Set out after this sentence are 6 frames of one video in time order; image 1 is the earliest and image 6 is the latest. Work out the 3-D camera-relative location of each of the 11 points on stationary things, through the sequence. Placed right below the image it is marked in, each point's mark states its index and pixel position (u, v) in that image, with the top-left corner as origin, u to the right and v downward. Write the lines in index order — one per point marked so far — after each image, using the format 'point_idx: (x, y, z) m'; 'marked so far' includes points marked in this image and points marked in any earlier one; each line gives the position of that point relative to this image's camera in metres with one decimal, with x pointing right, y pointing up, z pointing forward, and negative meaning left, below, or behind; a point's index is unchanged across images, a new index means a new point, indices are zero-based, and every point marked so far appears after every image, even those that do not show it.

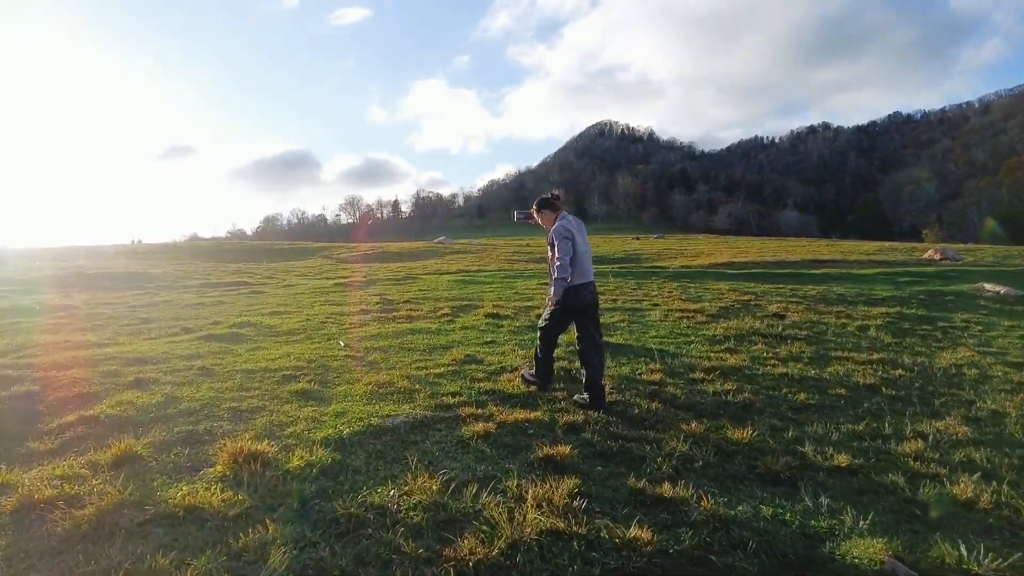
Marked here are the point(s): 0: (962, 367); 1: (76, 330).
0: (+8.0, -1.4, +11.7) m
1: (-10.7, -1.0, +16.3) m
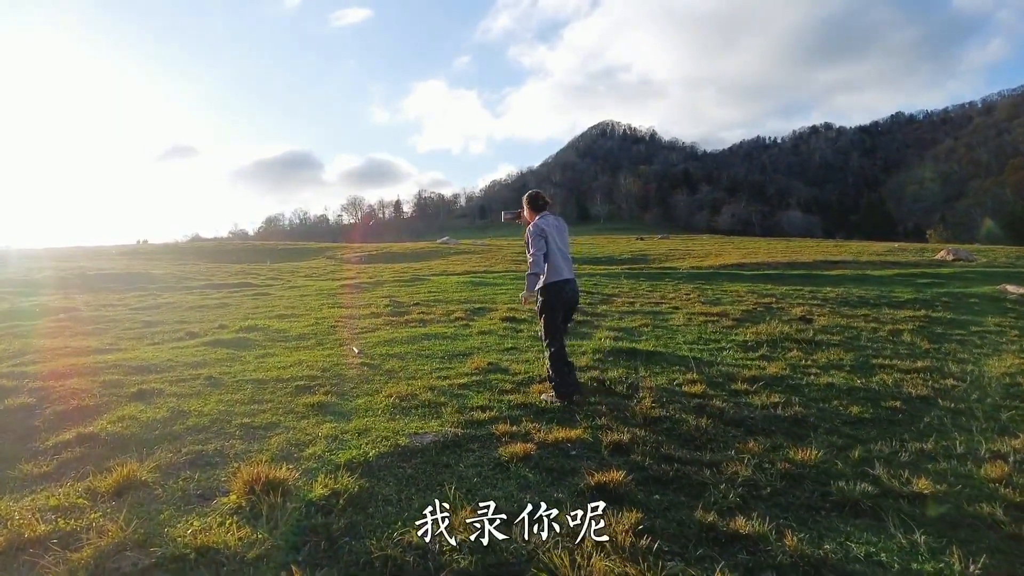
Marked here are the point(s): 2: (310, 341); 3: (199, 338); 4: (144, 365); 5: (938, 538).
0: (+8.4, -1.5, +11.0) m
1: (-10.3, -1.1, +15.7) m
2: (-4.1, -1.1, +13.4) m
3: (-6.8, -1.1, +14.2) m
4: (-6.0, -1.3, +10.8) m
5: (+3.2, -1.9, +5.0) m
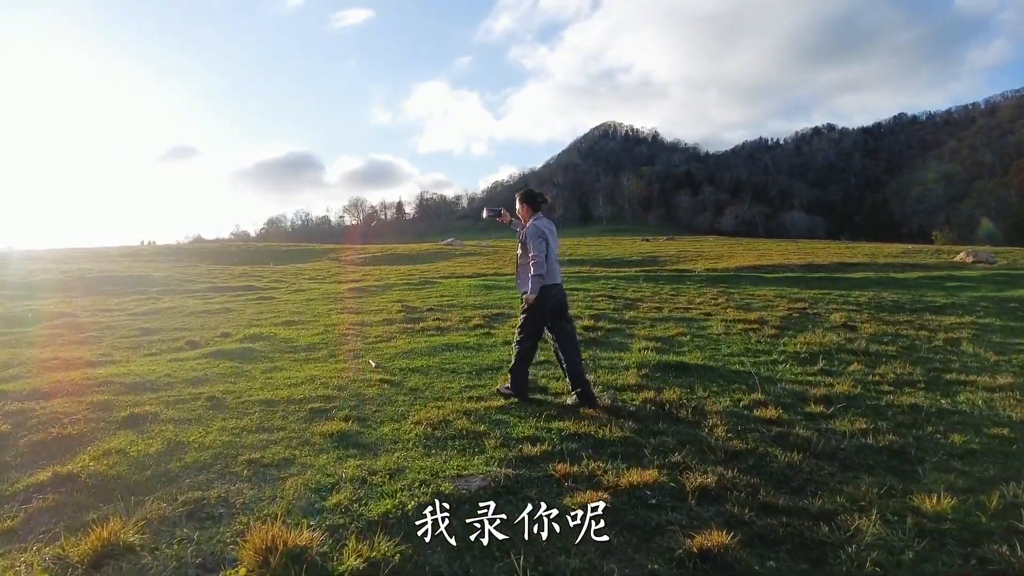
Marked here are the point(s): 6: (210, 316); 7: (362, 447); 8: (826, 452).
0: (+8.9, -1.6, +9.9) m
1: (-9.8, -1.2, +14.6) m
2: (-3.5, -1.2, +12.2) m
3: (-6.2, -1.2, +13.1) m
4: (-5.5, -1.4, +9.7) m
5: (+3.7, -2.0, +3.8) m
6: (-8.7, -0.8, +18.9) m
7: (-1.5, -1.6, +6.6) m
8: (+3.2, -1.7, +6.7) m
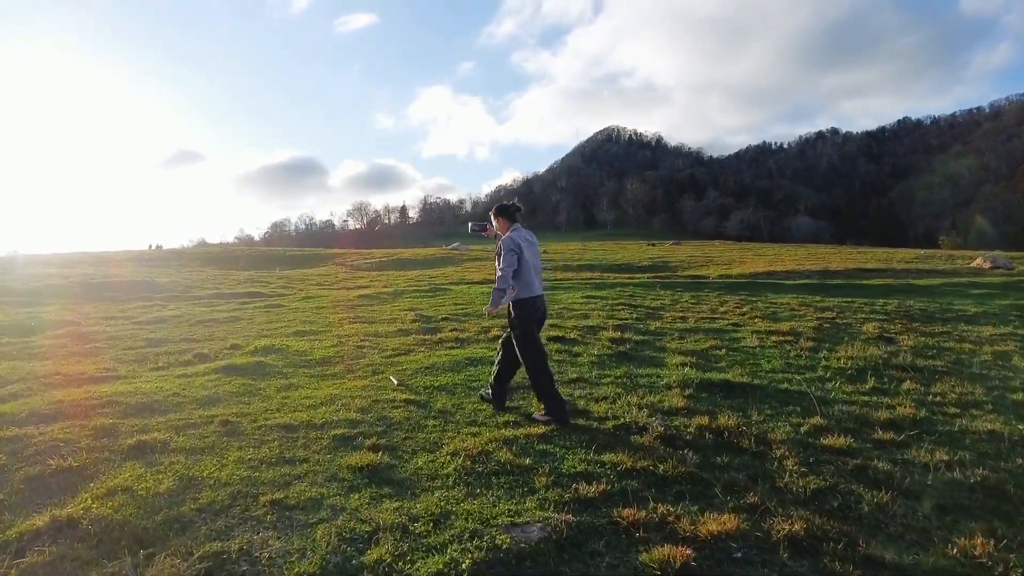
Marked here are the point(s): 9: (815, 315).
0: (+9.4, -1.8, +9.1) m
1: (-9.3, -1.4, +13.9) m
2: (-3.0, -1.4, +11.6) m
3: (-5.7, -1.4, +12.4) m
4: (-5.0, -1.5, +9.0) m
5: (+4.2, -2.1, +3.1) m
6: (-8.2, -1.0, +18.3) m
7: (-1.0, -1.7, +5.9) m
8: (+3.7, -1.8, +6.0) m
9: (+9.2, -0.8, +19.9) m
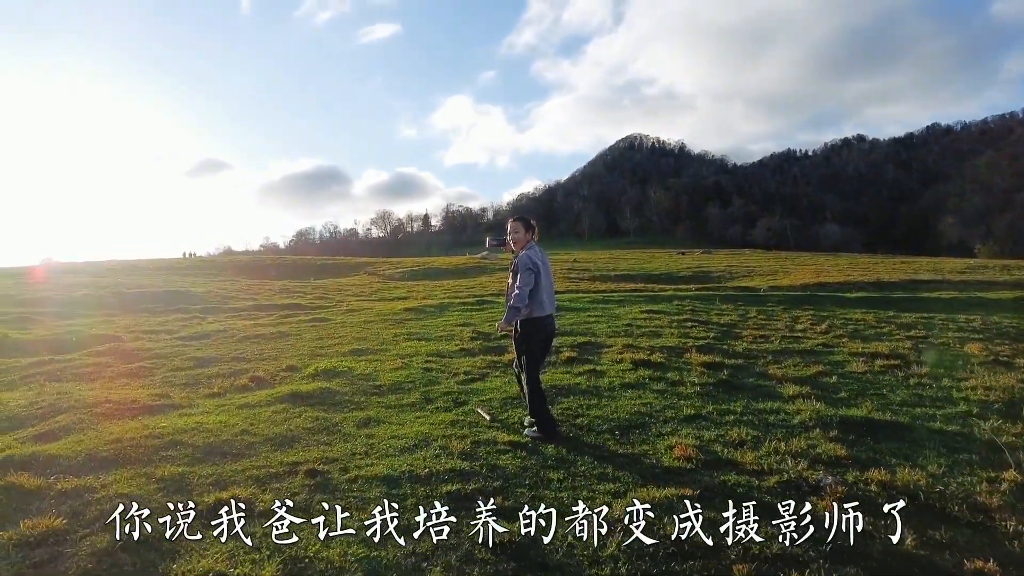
0: (+10.8, -2.1, +7.6) m
1: (-7.7, -1.8, +12.9) m
2: (-1.5, -1.7, +10.4) m
3: (-4.2, -1.7, +11.3) m
4: (-3.6, -1.8, +7.9) m
5: (+5.4, -2.4, +1.7) m
6: (-6.4, -1.4, +17.3) m
7: (+0.3, -2.0, +4.7) m
8: (+5.0, -2.1, +4.7) m
9: (+10.9, -1.2, +18.4) m
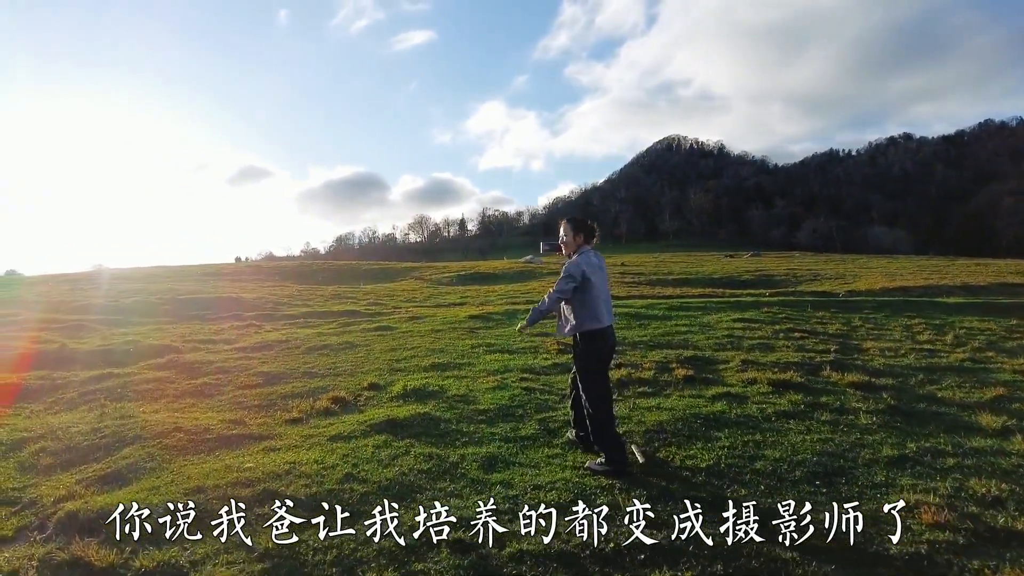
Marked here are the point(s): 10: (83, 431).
0: (+12.5, -2.2, +5.3) m
1: (-5.7, -1.9, +11.6) m
2: (+0.3, -1.8, +8.7) m
3: (-2.3, -1.9, +9.8) m
4: (-1.9, -1.9, +6.3) m
5: (+6.8, -2.4, -0.3) m
6: (-4.3, -1.6, +15.9) m
7: (+1.8, -2.1, +2.9) m
8: (+6.5, -2.2, +2.7) m
9: (+13.1, -1.4, +16.1) m
10: (-6.1, -2.0, +9.3) m
